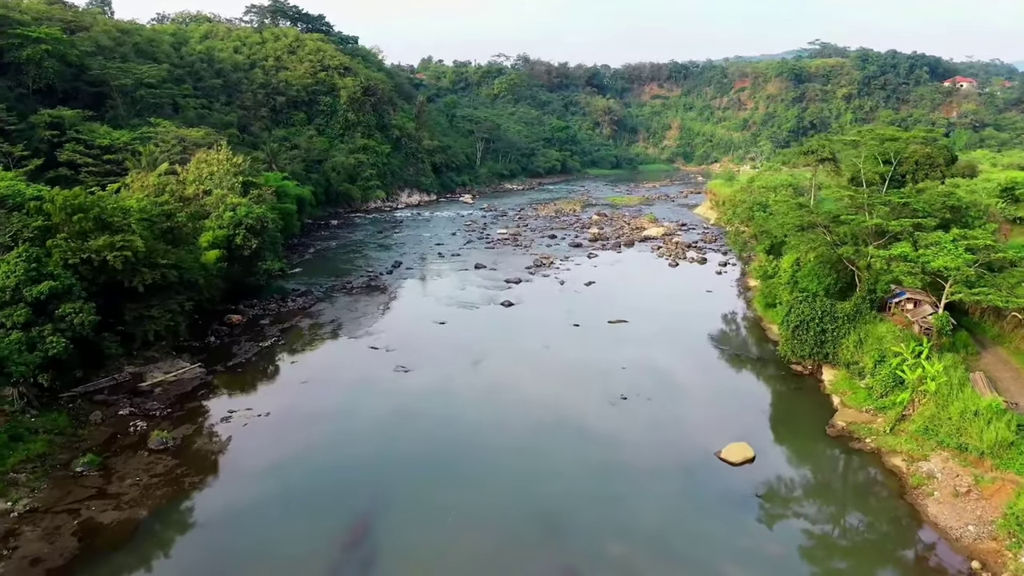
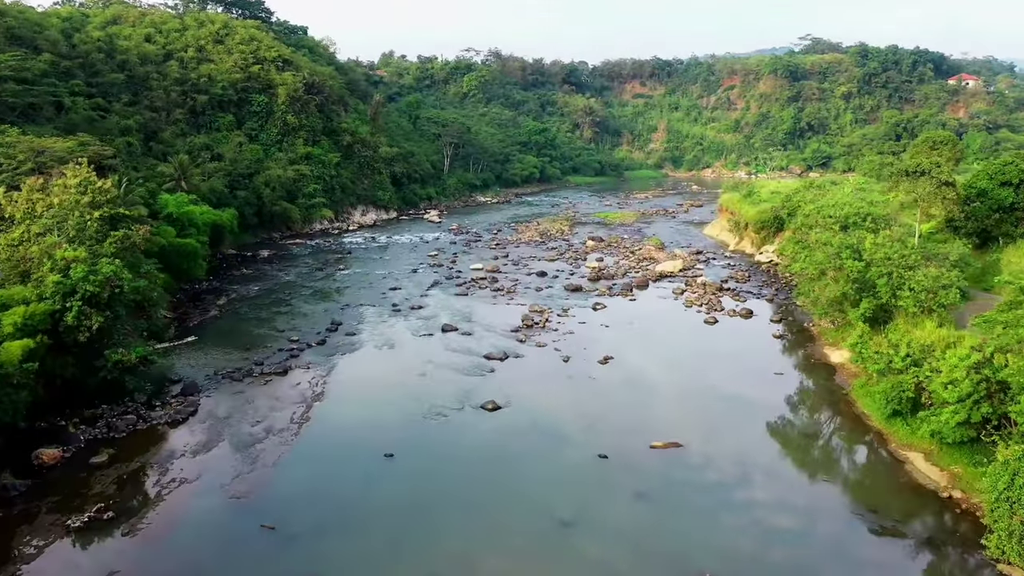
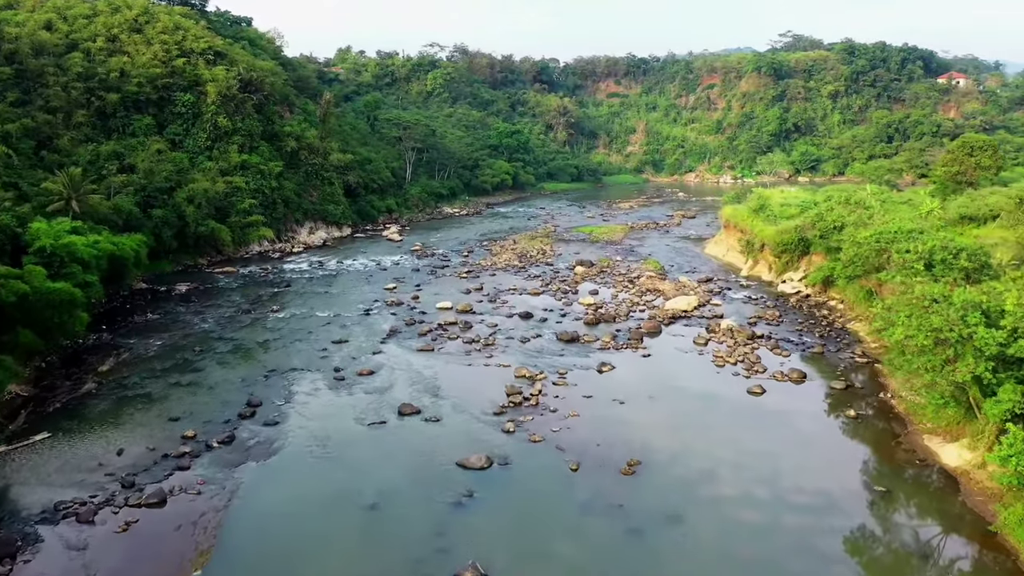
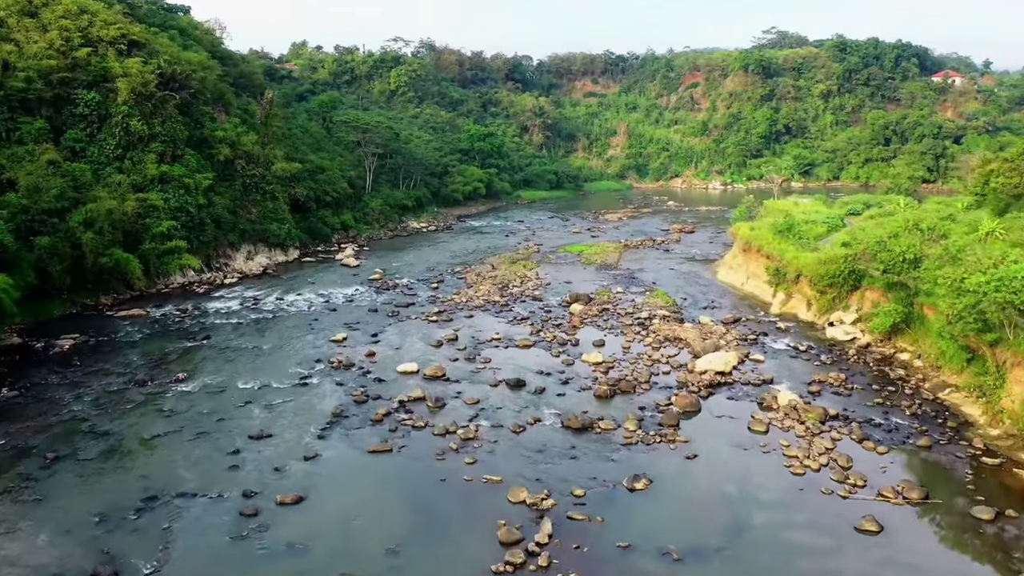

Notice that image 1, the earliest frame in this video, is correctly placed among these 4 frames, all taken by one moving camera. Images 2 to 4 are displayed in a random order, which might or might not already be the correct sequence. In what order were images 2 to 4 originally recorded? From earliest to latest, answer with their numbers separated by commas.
2, 3, 4
